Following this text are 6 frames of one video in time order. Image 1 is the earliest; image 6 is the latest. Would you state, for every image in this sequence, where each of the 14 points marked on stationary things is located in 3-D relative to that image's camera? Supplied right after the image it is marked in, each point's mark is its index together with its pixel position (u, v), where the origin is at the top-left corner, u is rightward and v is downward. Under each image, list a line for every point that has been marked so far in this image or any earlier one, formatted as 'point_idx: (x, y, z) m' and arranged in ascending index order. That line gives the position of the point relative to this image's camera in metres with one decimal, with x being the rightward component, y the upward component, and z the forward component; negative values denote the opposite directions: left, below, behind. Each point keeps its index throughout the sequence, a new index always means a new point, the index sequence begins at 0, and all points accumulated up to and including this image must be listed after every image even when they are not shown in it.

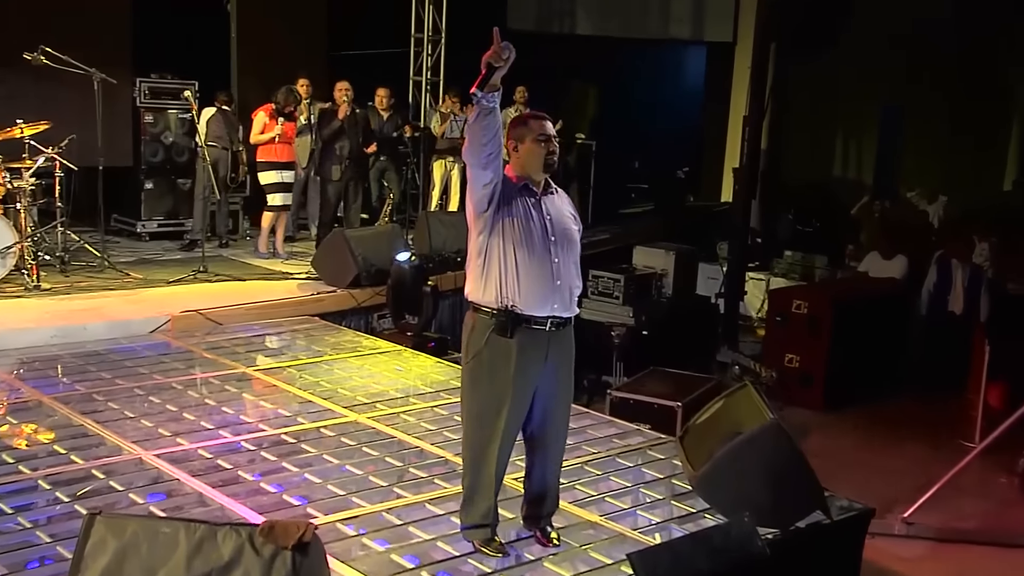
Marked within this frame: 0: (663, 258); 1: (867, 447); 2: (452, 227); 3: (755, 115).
0: (+0.9, +0.2, +7.7) m
1: (+1.8, -0.8, +6.8) m
2: (-0.3, +0.4, +7.8) m
3: (+1.4, +1.0, +7.6) m
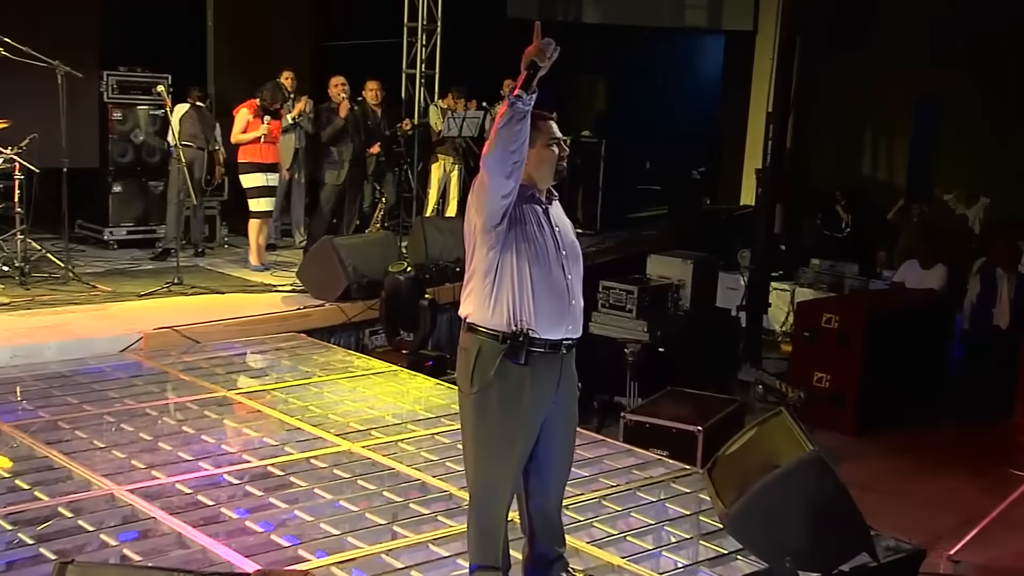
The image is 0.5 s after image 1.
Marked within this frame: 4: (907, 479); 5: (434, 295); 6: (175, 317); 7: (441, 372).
0: (+0.9, +0.1, +7.1) m
1: (+1.9, -0.9, +6.2) m
2: (-0.3, +0.3, +7.1) m
3: (+1.4, +0.9, +7.0) m
4: (+1.8, -0.9, +6.2) m
5: (-0.4, 0.0, +6.8) m
6: (-1.7, -0.1, +6.7) m
7: (-0.4, -0.4, +6.8) m
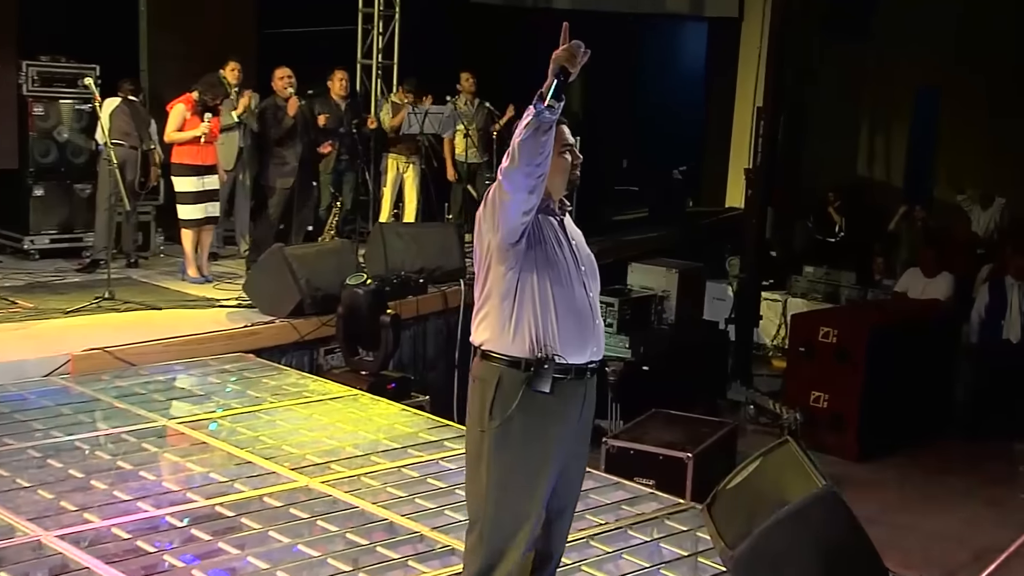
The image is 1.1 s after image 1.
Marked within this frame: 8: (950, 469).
0: (+0.7, +0.1, +6.5) m
1: (+1.8, -0.9, +5.7) m
2: (-0.5, +0.2, +6.5) m
3: (+1.2, +0.9, +6.5) m
4: (+1.7, -0.9, +5.6) m
5: (-0.5, -0.1, +6.2) m
6: (-1.8, -0.2, +6.0) m
7: (-0.5, -0.5, +6.2) m
8: (+2.0, -0.8, +6.1) m
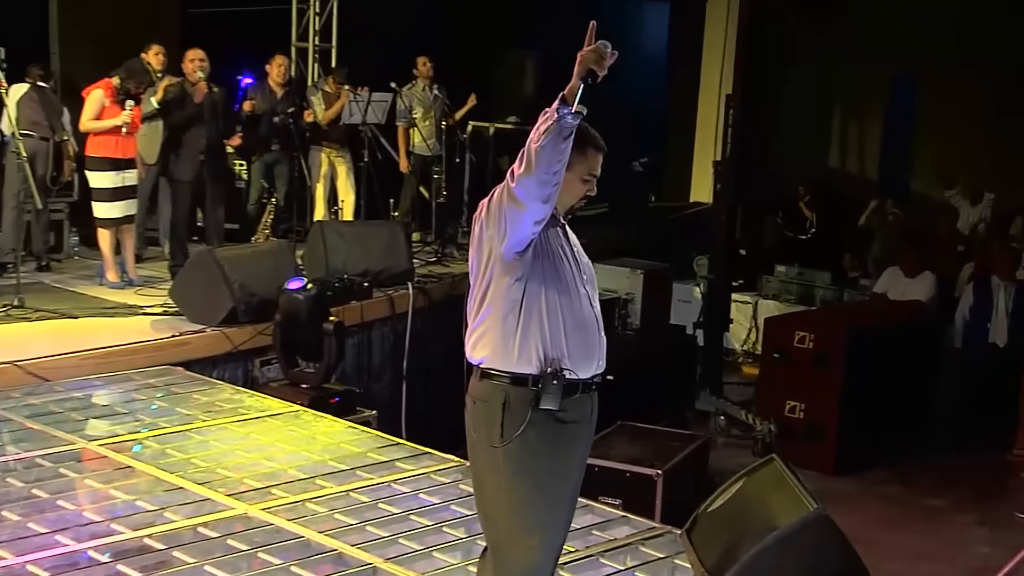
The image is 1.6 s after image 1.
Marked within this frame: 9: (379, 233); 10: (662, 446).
0: (+0.5, 0.0, +6.0) m
1: (+1.6, -0.9, +5.3) m
2: (-0.7, +0.2, +6.0) m
3: (+1.0, +0.9, +6.0) m
4: (+1.6, -0.9, +5.3) m
5: (-0.7, -0.1, +5.7) m
6: (-2.0, -0.3, +5.4) m
7: (-0.7, -0.5, +5.7) m
8: (+1.8, -0.8, +5.7) m
9: (-0.6, +0.2, +6.0) m
10: (+0.6, -0.6, +5.5) m
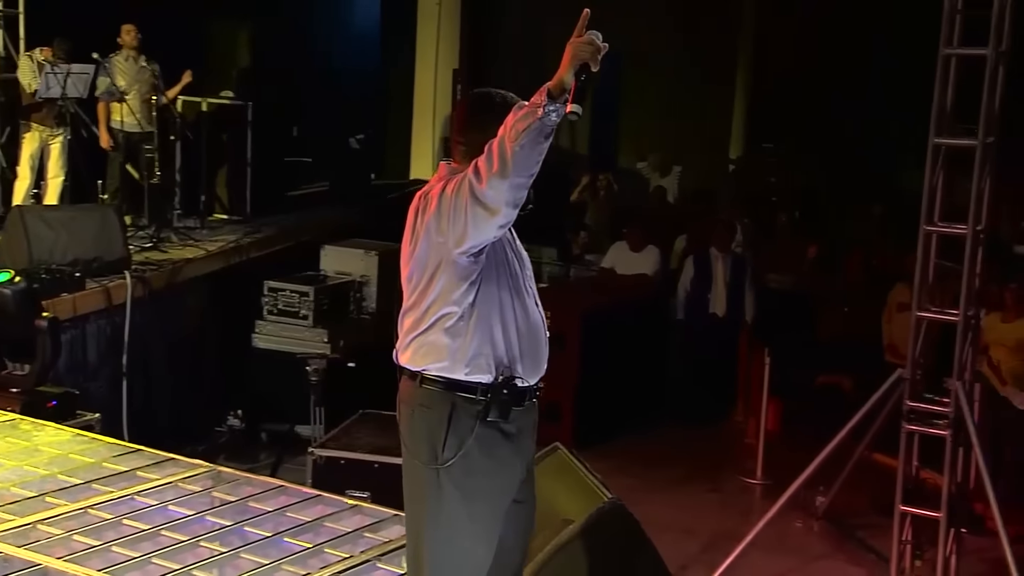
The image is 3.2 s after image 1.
0: (-0.7, +0.1, +5.8) m
1: (+0.6, -0.8, +5.5) m
2: (-1.8, +0.2, +5.4) m
3: (-0.2, +1.0, +5.9) m
4: (+0.6, -0.9, +5.4) m
5: (-1.7, -0.1, +5.1) m
6: (-2.8, -0.3, +4.5) m
7: (-1.7, -0.5, +5.2) m
8: (+0.7, -0.7, +5.9) m
9: (-1.7, +0.3, +5.5) m
10: (-0.4, -0.6, +5.4) m
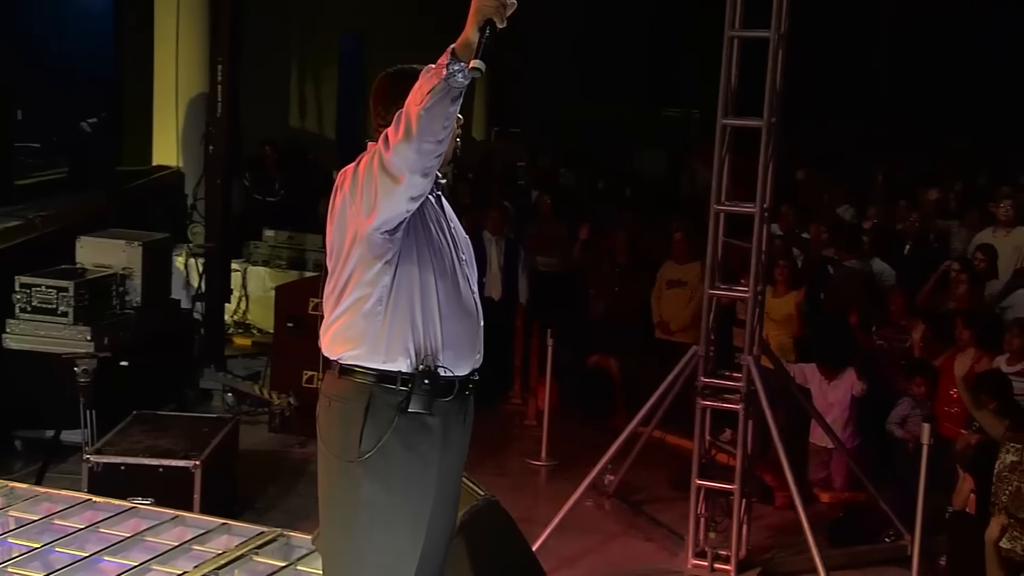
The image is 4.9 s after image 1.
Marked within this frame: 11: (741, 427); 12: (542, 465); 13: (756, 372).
0: (-1.6, +0.1, +5.4) m
1: (-0.2, -0.8, +5.4) m
2: (-2.6, +0.2, +4.7) m
3: (-1.2, +1.0, +5.6) m
4: (-0.2, -0.8, +5.3) m
5: (-2.4, -0.1, +4.5) m
6: (-3.4, -0.3, +3.6) m
7: (-2.4, -0.5, +4.5) m
8: (-0.3, -0.6, +5.8) m
9: (-2.5, +0.3, +4.8) m
10: (-1.2, -0.5, +5.1) m
11: (+0.8, -0.5, +4.9) m
12: (+0.1, -0.7, +5.6) m
13: (+0.9, -0.3, +4.8) m
